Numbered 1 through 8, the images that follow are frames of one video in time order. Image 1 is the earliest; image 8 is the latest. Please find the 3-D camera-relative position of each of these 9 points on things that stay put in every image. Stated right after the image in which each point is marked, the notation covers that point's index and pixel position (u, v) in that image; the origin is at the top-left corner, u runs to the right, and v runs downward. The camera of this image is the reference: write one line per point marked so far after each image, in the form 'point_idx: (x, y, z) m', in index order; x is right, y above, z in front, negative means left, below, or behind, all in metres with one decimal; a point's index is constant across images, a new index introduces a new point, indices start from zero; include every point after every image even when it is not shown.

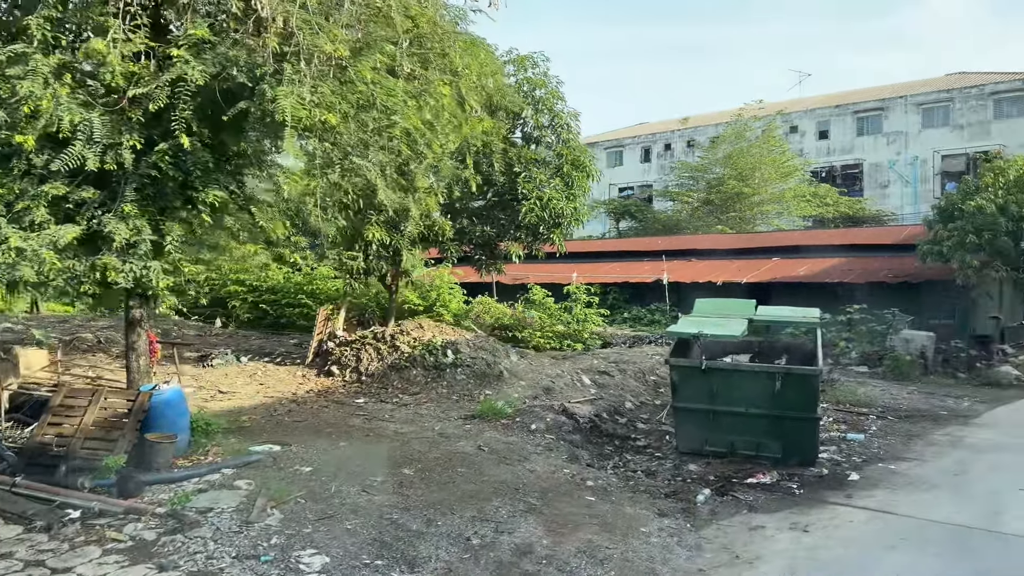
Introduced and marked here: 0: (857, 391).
0: (+4.5, -1.4, +10.7) m
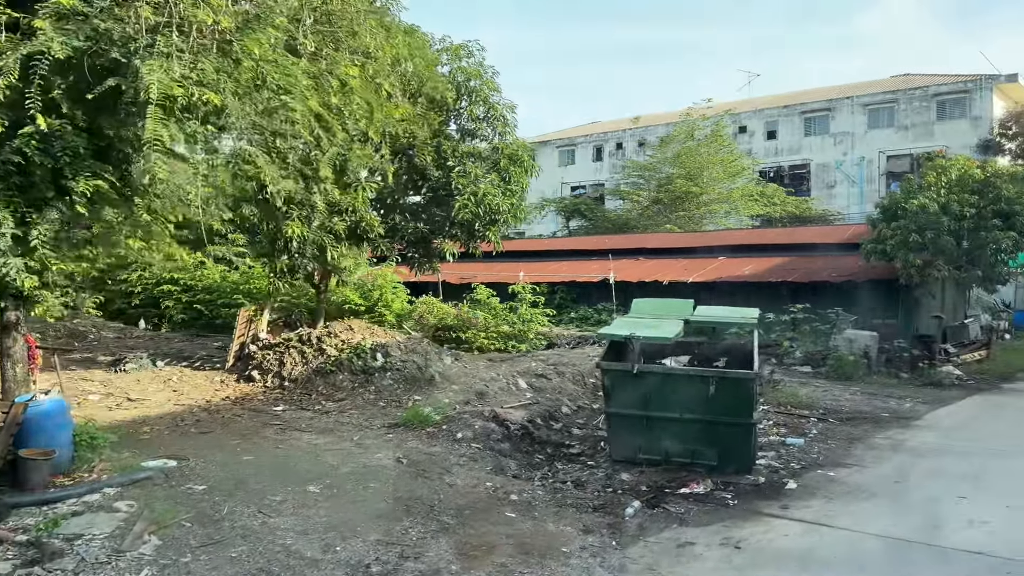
0: (+3.7, -1.3, +10.5) m
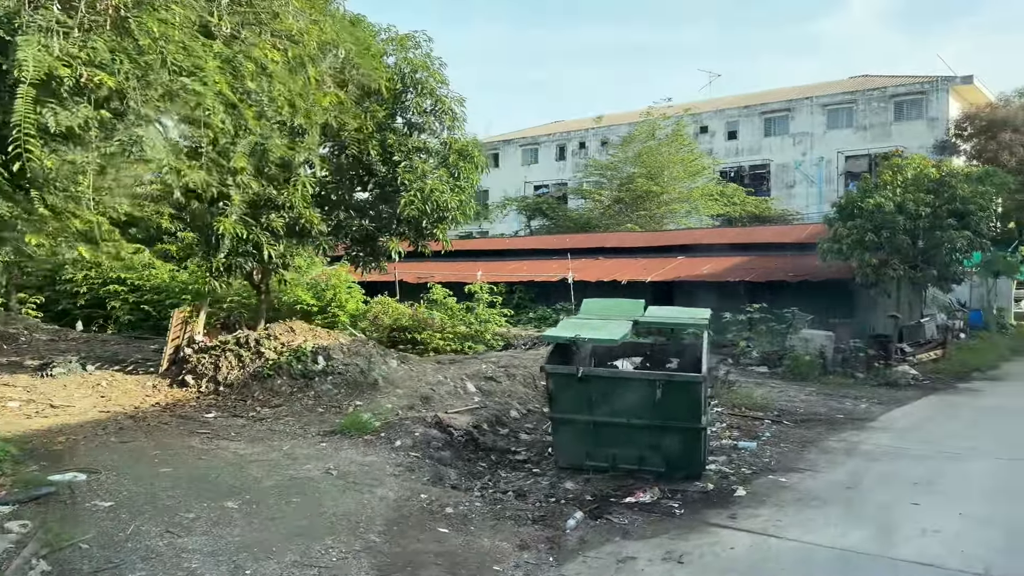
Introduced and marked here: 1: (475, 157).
0: (+3.1, -1.3, +10.3) m
1: (-0.4, +1.5, +9.5) m
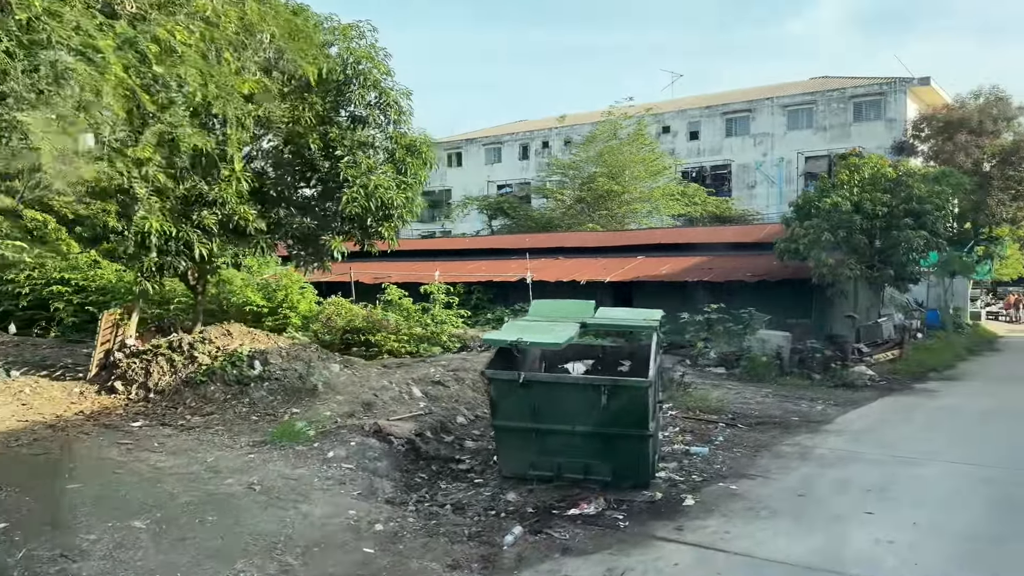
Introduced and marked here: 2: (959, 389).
0: (+2.5, -1.3, +10.1) m
1: (-1.0, +1.5, +9.1) m
2: (+6.5, -1.5, +11.9) m
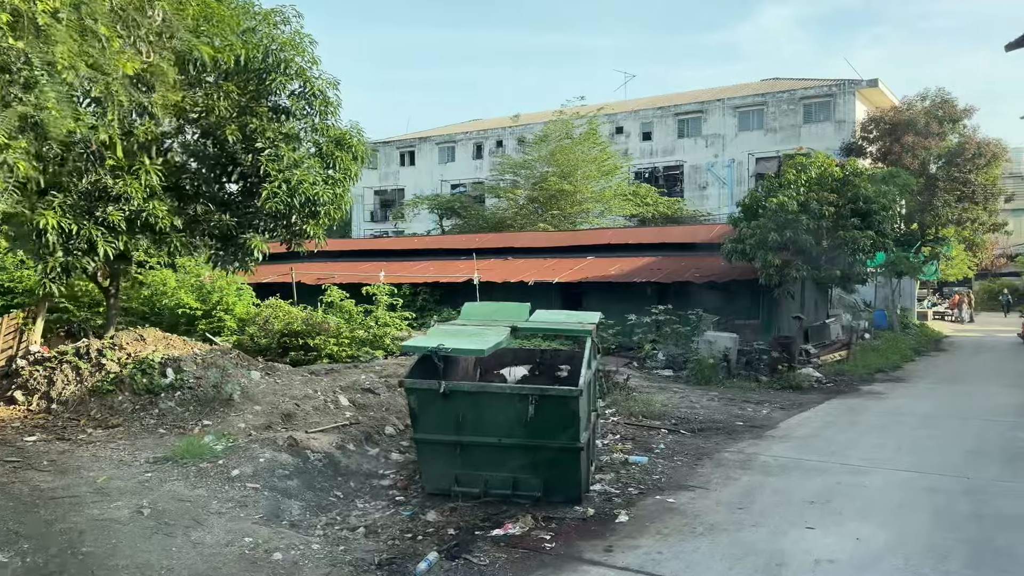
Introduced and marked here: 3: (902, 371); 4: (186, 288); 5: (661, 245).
0: (+1.7, -1.4, +9.8) m
1: (-1.7, +1.5, +8.6) m
2: (+5.7, -1.5, +11.8) m
3: (+6.7, -1.4, +14.1) m
4: (-6.2, 0.0, +15.6) m
5: (+3.0, +0.9, +16.3) m
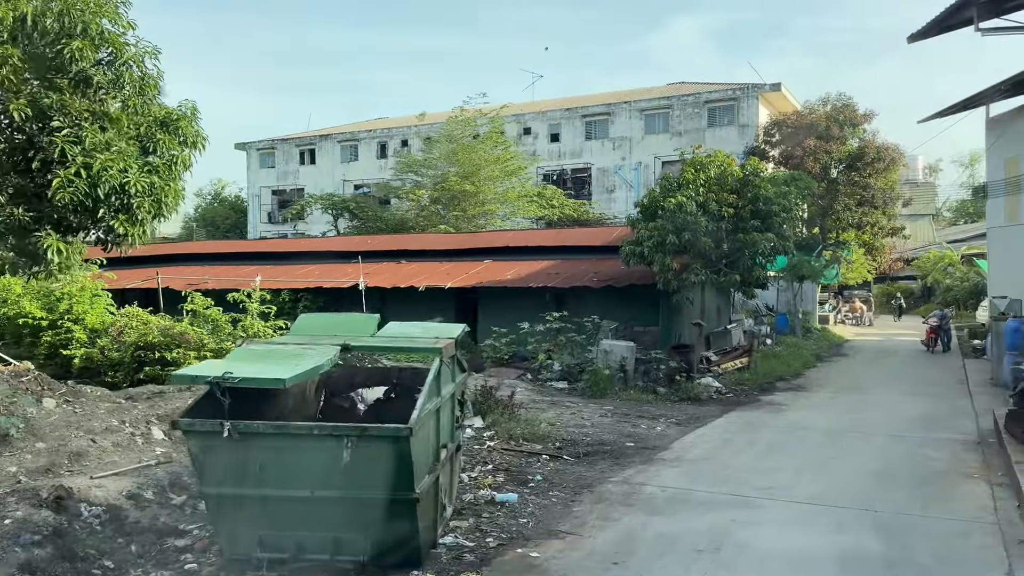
0: (+0.3, -1.4, +8.8) m
1: (-3.0, +1.4, +7.4) m
2: (+4.0, -1.6, +11.2) m
3: (+4.9, -1.5, +13.6) m
4: (-8.2, -0.1, +13.8) m
5: (+0.9, +0.8, +15.5) m
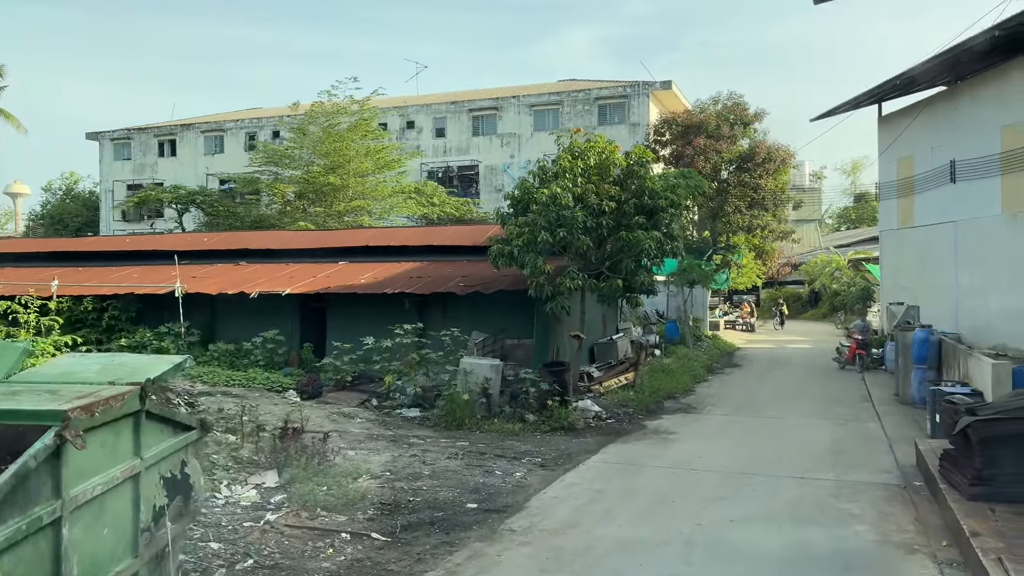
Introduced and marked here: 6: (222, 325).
0: (-1.2, -1.5, +6.8) m
1: (-4.3, +1.4, +4.9) m
2: (+2.2, -1.6, +9.6) m
3: (+2.7, -1.6, +12.0) m
4: (-10.3, -0.2, +10.7) m
5: (-1.5, +0.7, +13.4) m
6: (-4.6, -0.6, +13.1) m
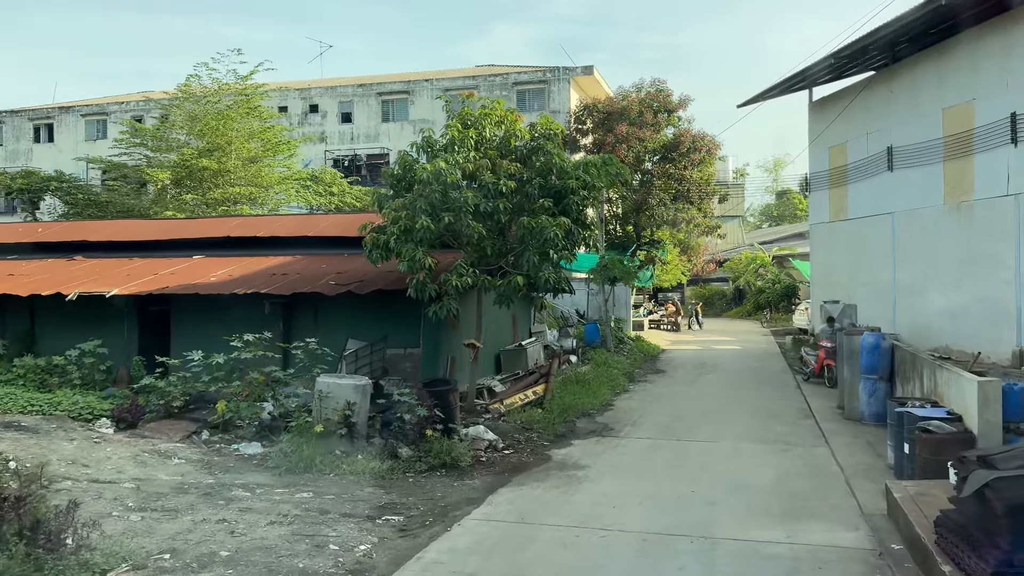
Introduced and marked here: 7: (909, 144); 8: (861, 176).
0: (-2.2, -1.5, +4.7) m
1: (-5.1, +1.3, +2.5) m
2: (+1.0, -1.6, +7.8) m
3: (+1.3, -1.6, +10.3) m
4: (-11.6, -0.2, +7.8) m
5: (-3.0, +0.7, +11.3) m
6: (-6.1, -0.6, +10.7) m
7: (+6.9, +2.5, +14.1) m
8: (+6.8, +2.2, +15.7) m
